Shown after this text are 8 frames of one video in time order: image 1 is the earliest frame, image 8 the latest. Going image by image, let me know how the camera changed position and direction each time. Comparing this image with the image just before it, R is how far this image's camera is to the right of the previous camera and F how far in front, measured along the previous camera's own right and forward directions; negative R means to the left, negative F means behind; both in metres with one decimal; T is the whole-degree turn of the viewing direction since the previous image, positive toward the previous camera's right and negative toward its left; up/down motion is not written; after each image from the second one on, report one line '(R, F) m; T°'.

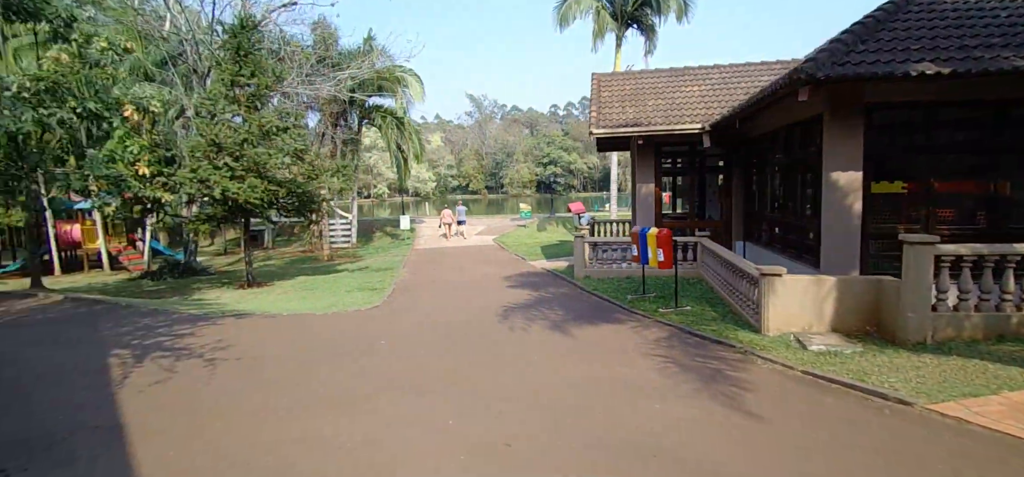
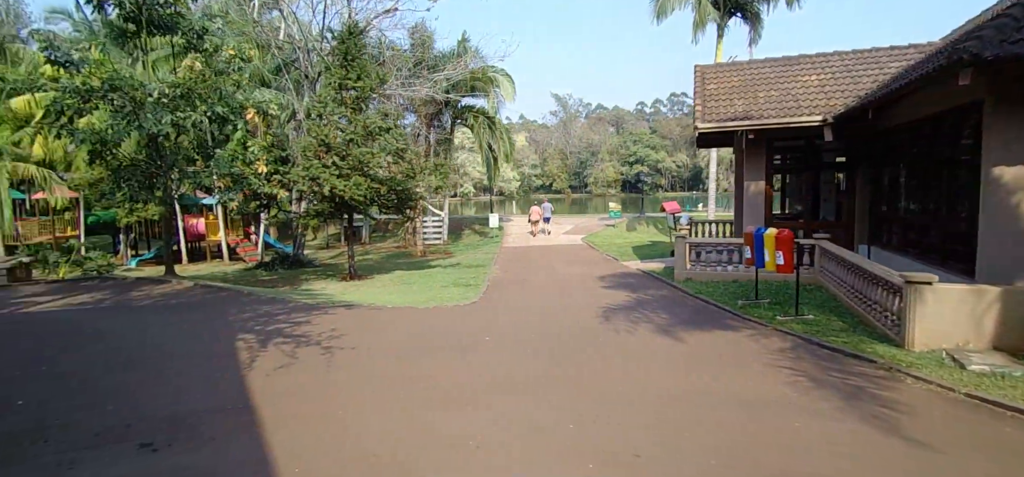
(-0.4, +0.3) m; -9°
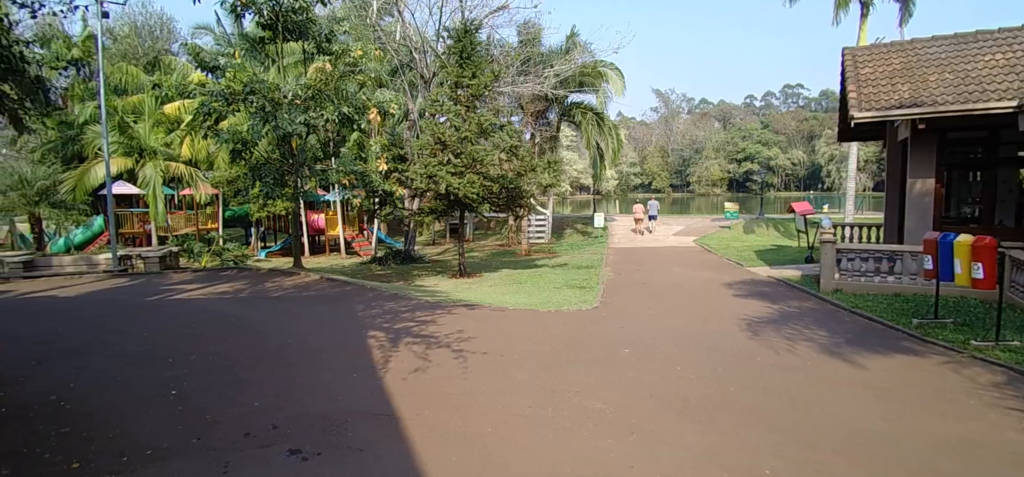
(-0.6, +0.5) m; -10°
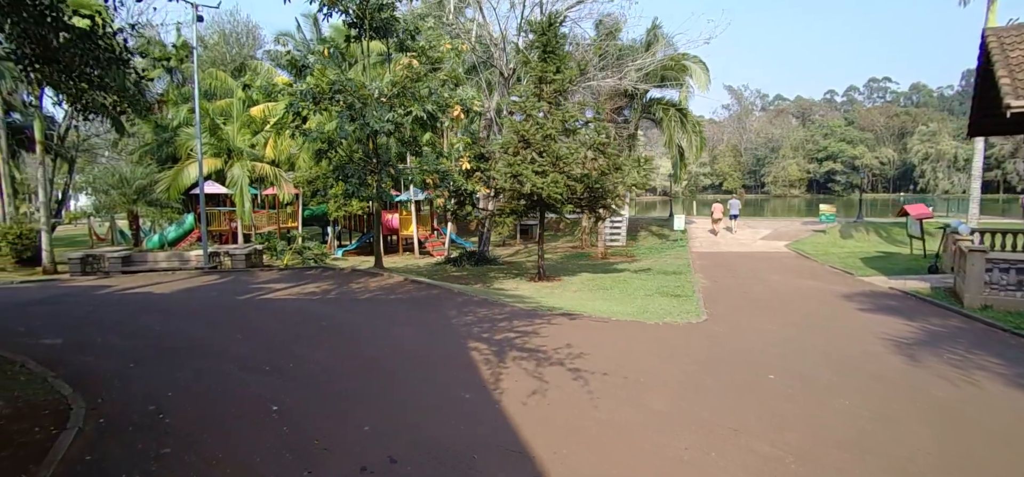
(-0.6, +0.6) m; -7°
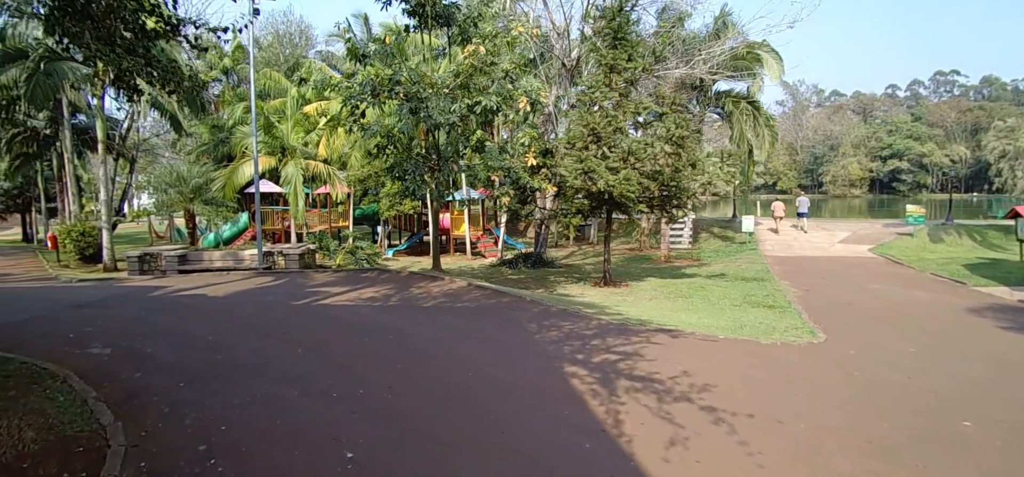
(-0.6, +0.9) m; -5°
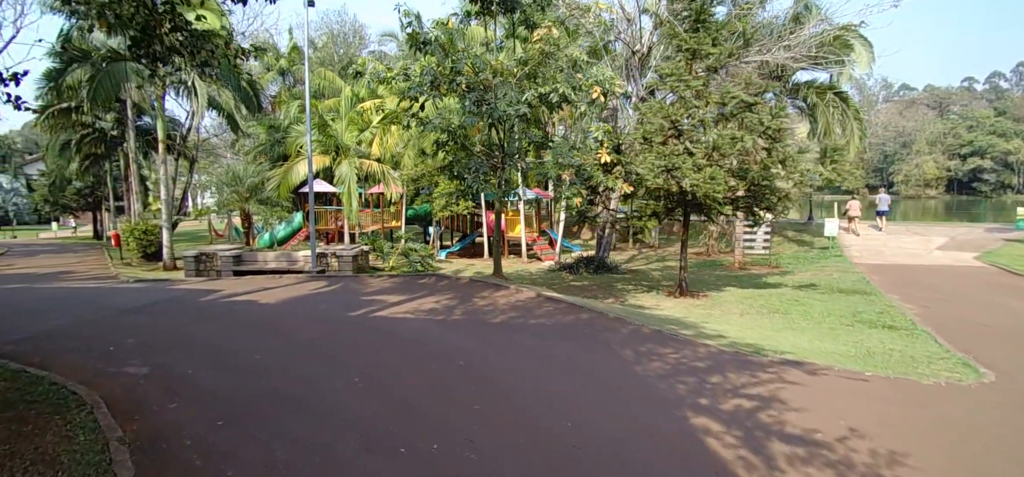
(-0.5, +1.0) m; -5°
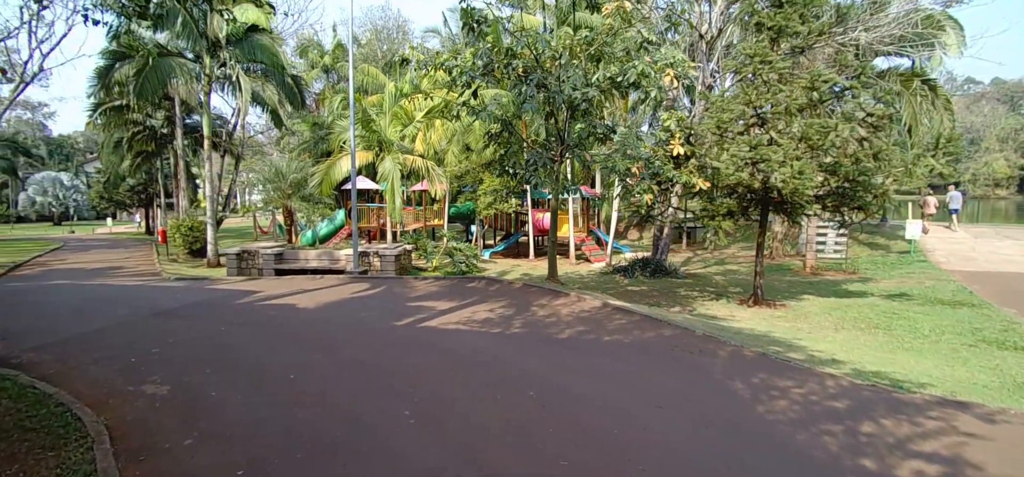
(-0.4, +0.9) m; -4°
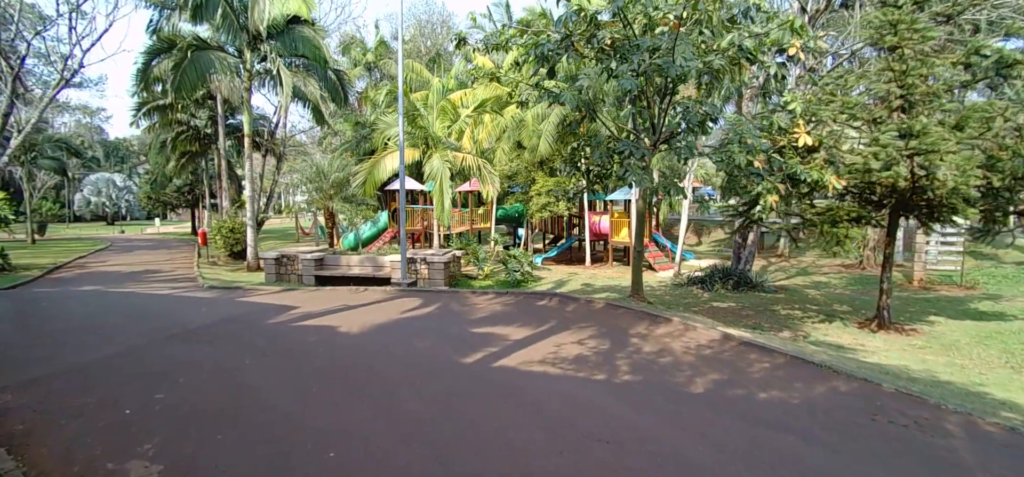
(-0.6, +1.4) m; -4°
